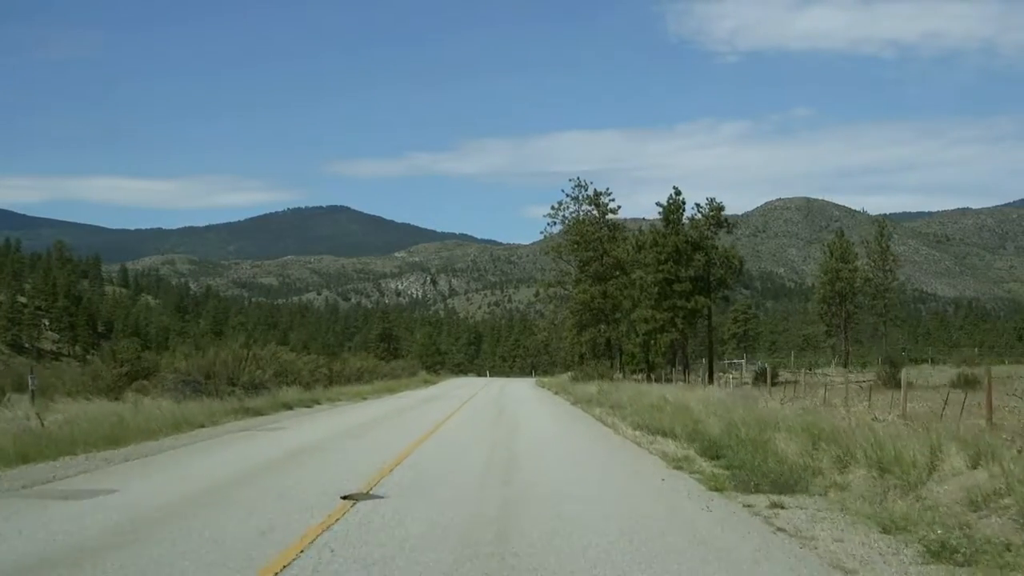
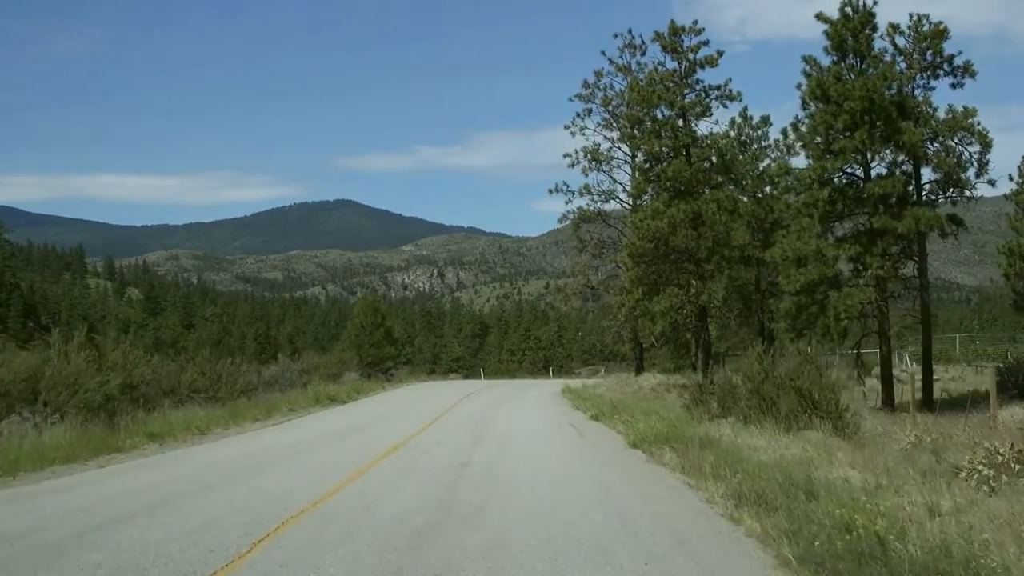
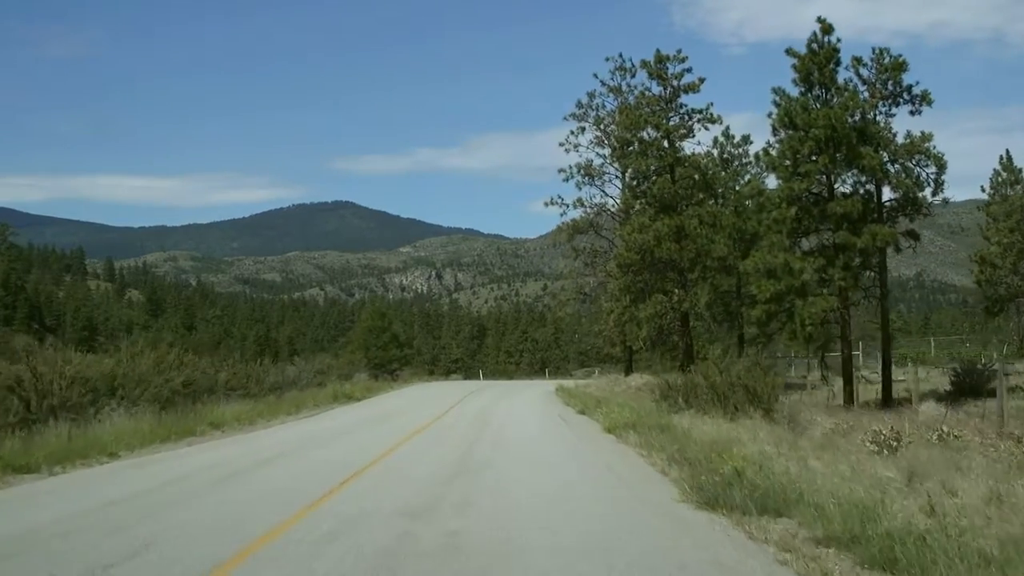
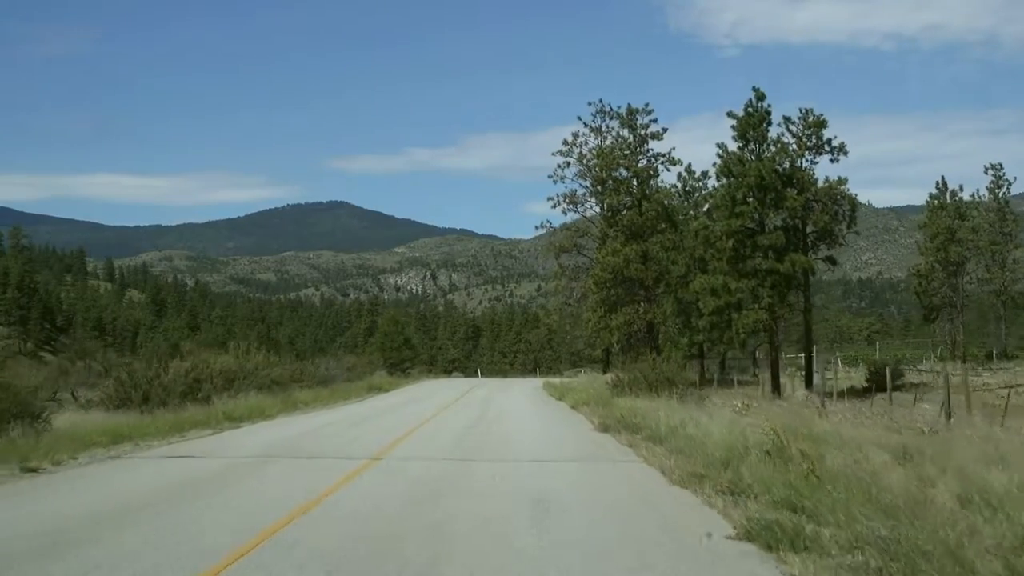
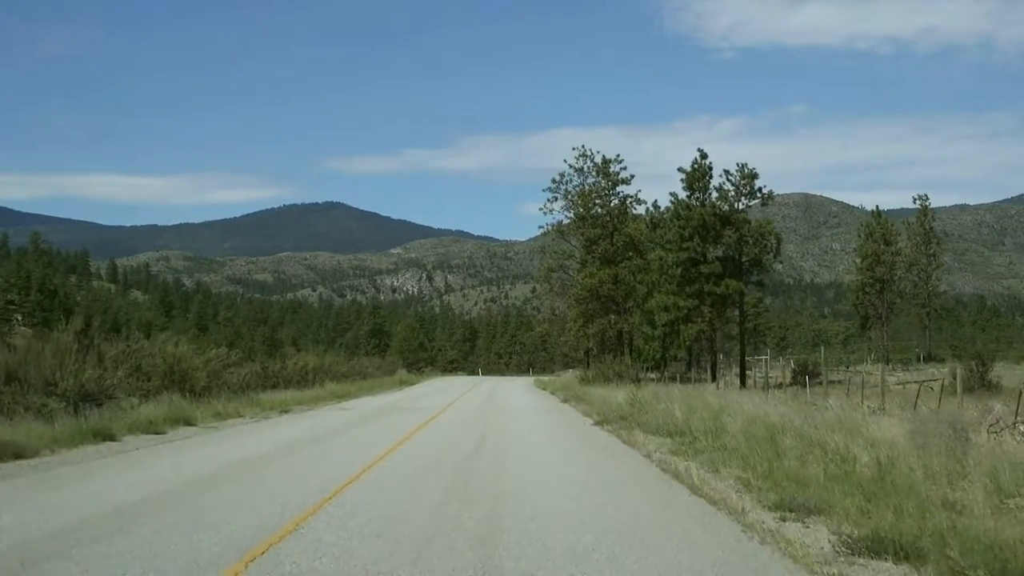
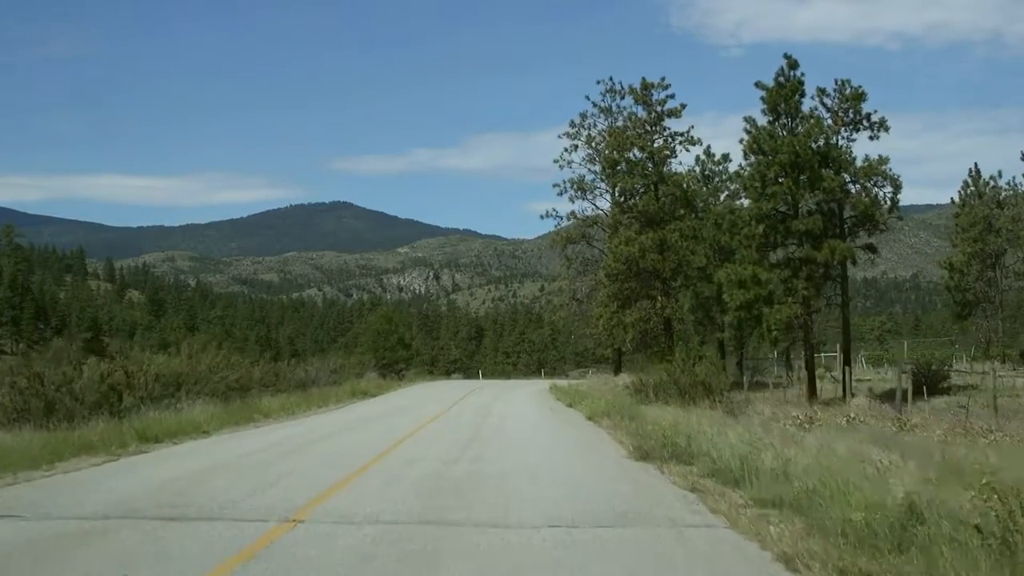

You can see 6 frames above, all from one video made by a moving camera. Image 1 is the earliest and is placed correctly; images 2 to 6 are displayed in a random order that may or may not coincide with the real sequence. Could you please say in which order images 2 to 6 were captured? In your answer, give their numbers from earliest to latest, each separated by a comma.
5, 4, 6, 3, 2
